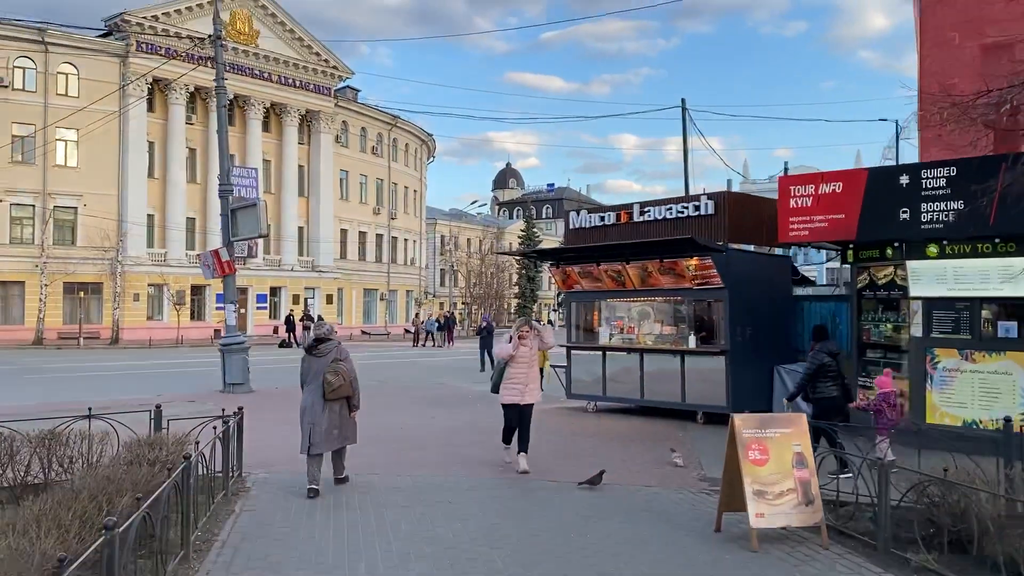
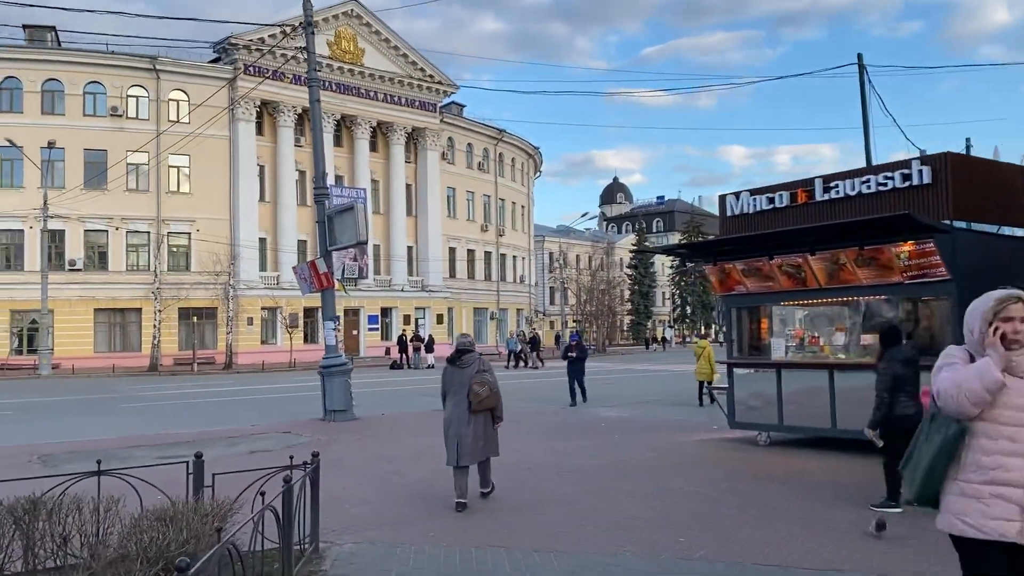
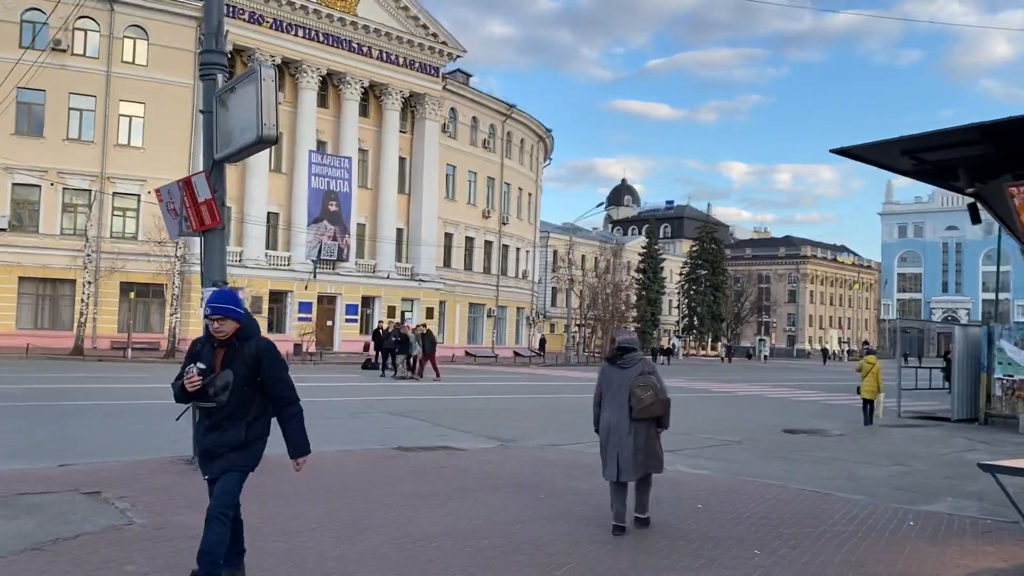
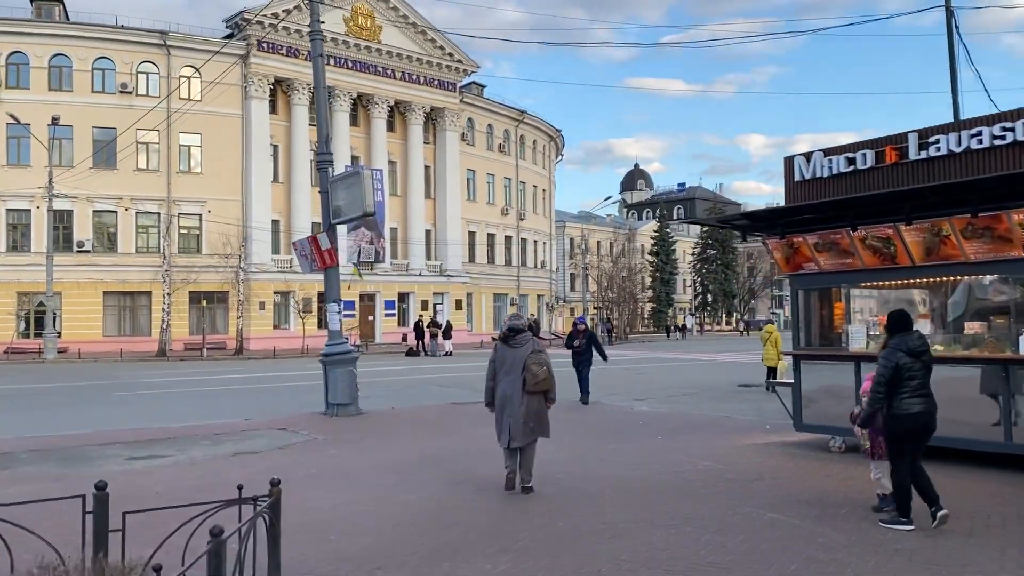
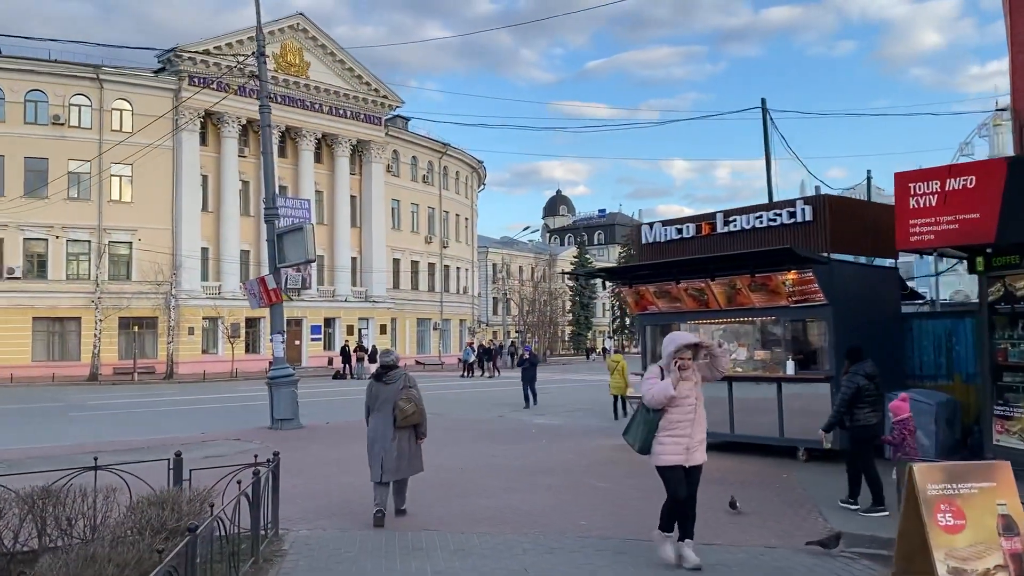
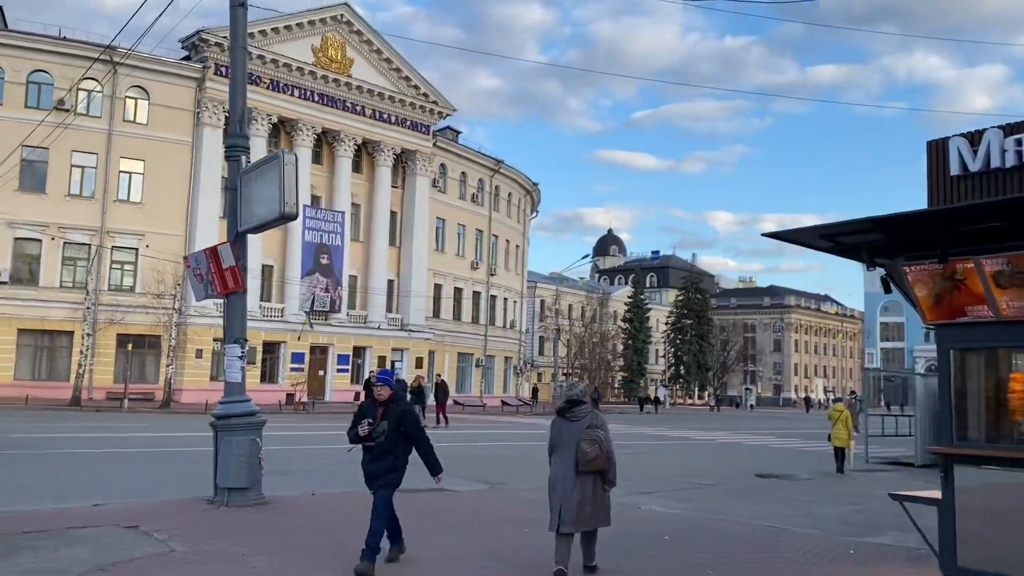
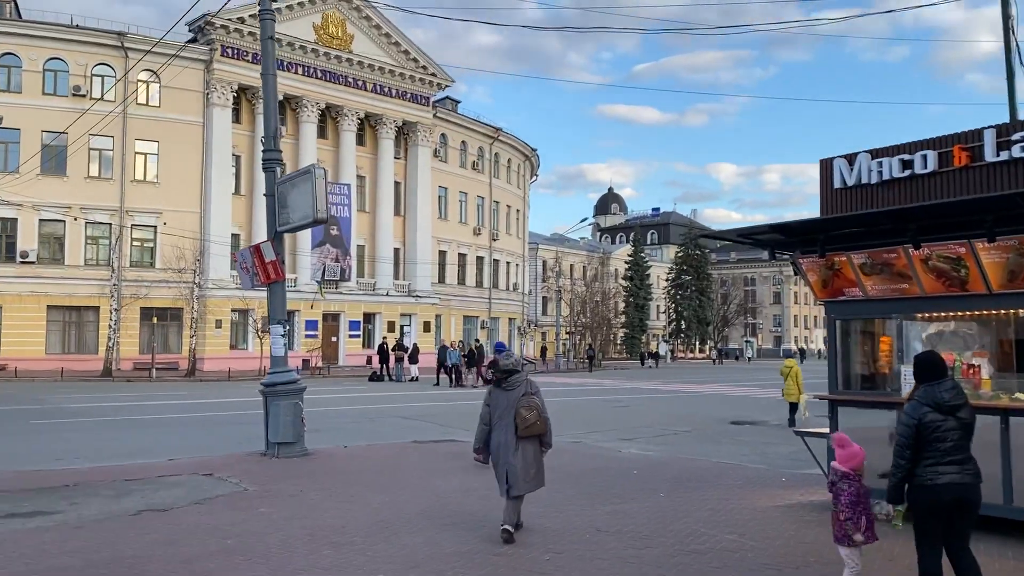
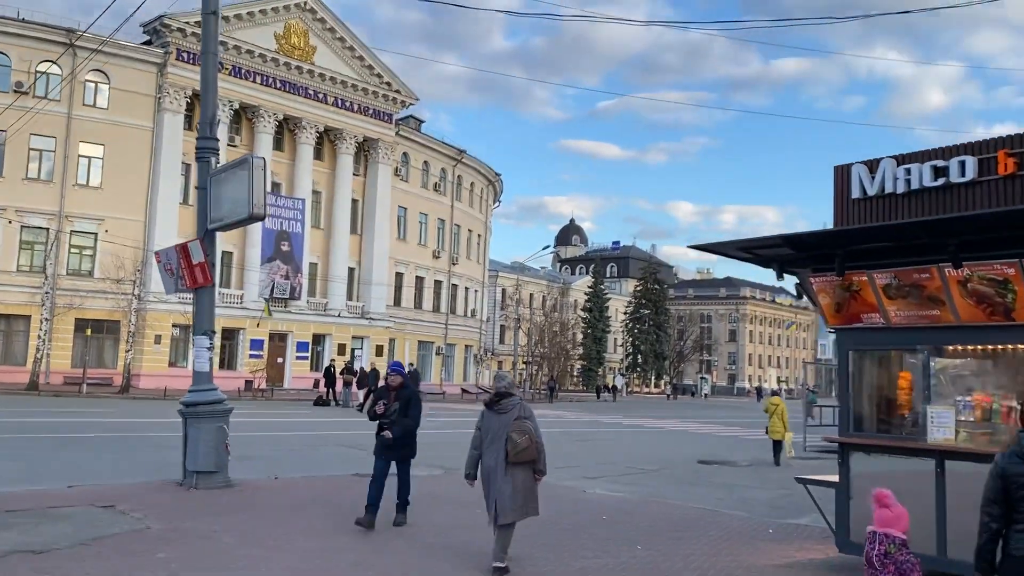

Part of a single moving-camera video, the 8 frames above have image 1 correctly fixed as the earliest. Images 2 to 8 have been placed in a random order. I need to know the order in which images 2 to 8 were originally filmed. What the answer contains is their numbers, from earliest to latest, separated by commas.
5, 2, 4, 7, 8, 6, 3
